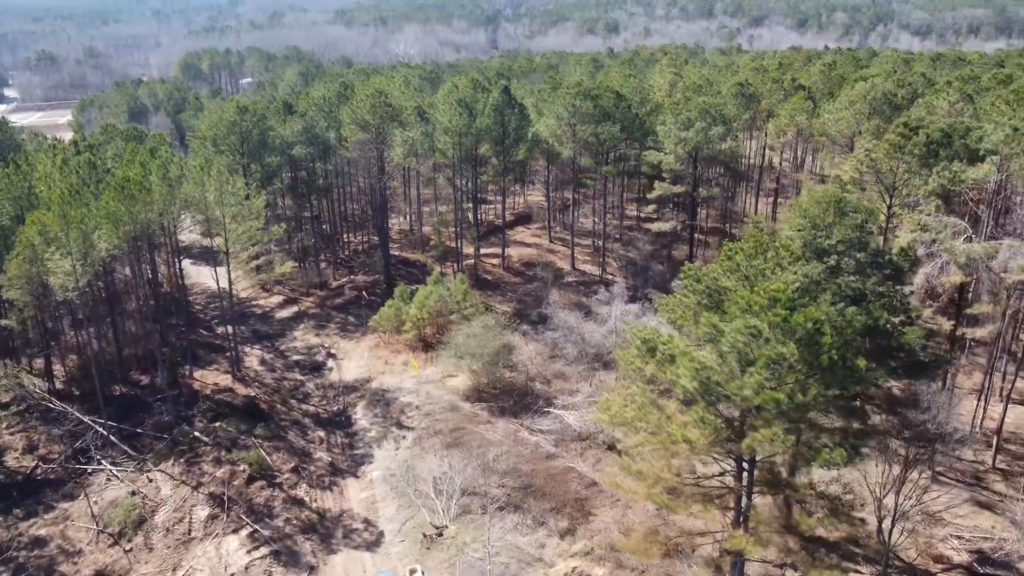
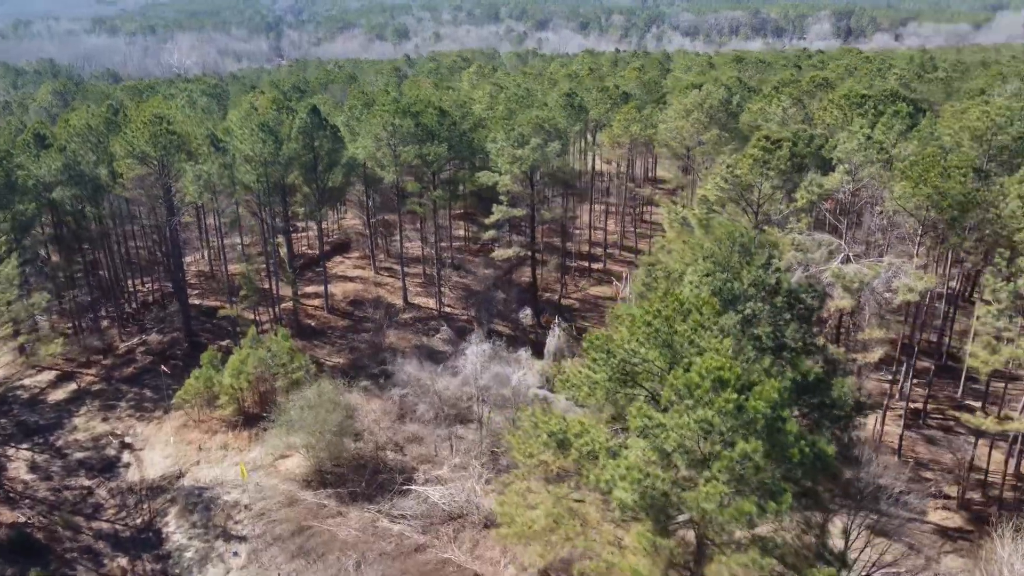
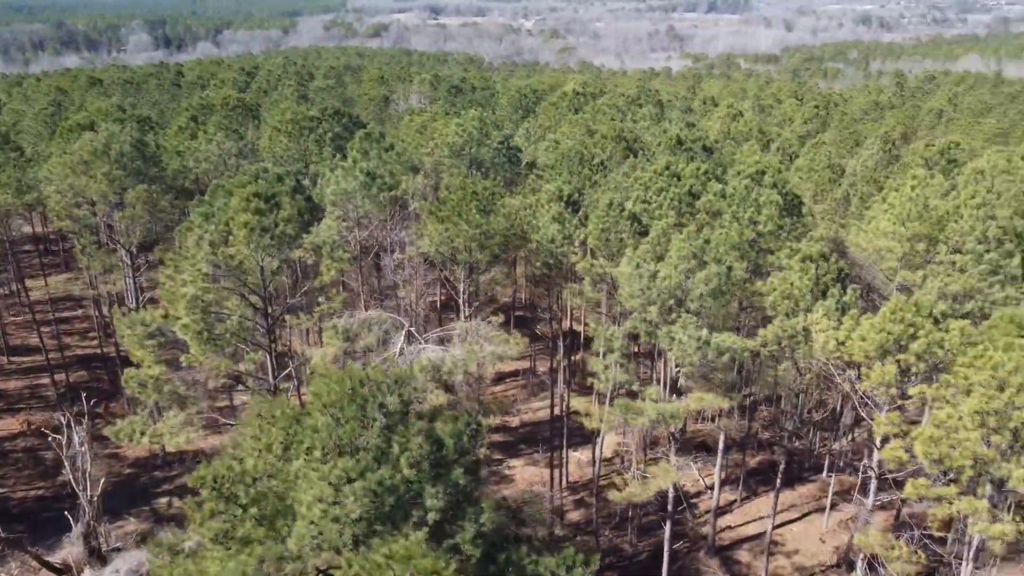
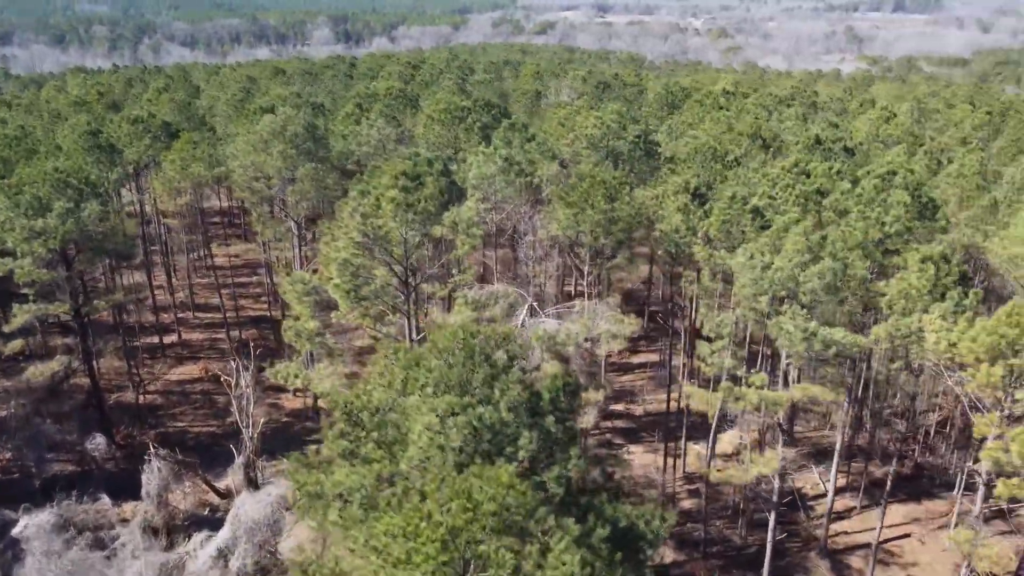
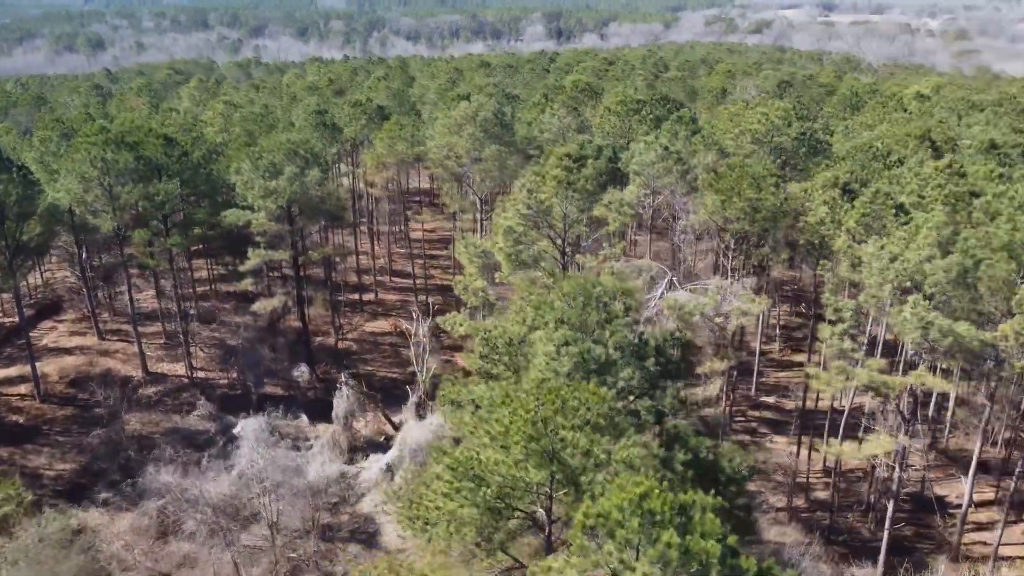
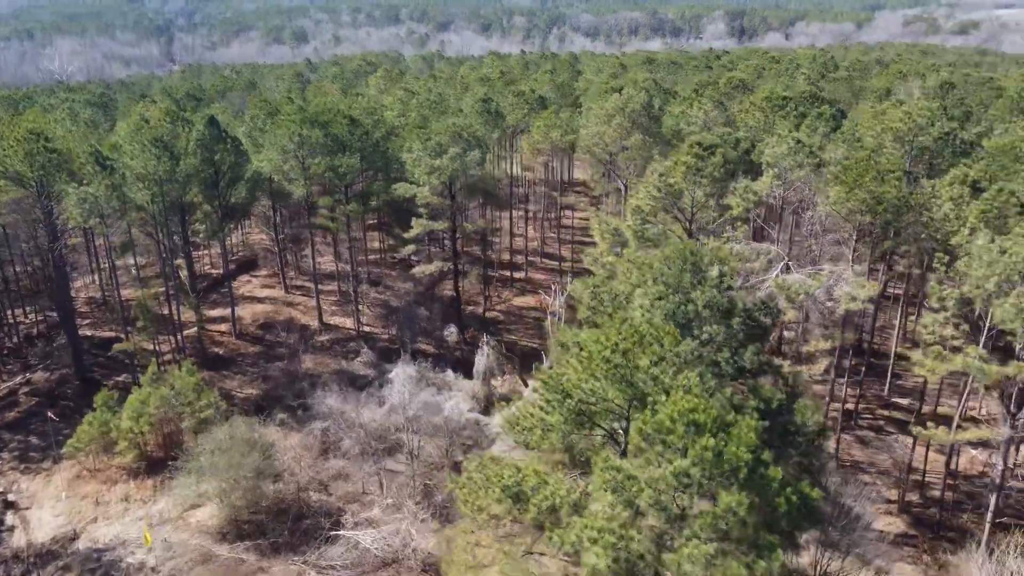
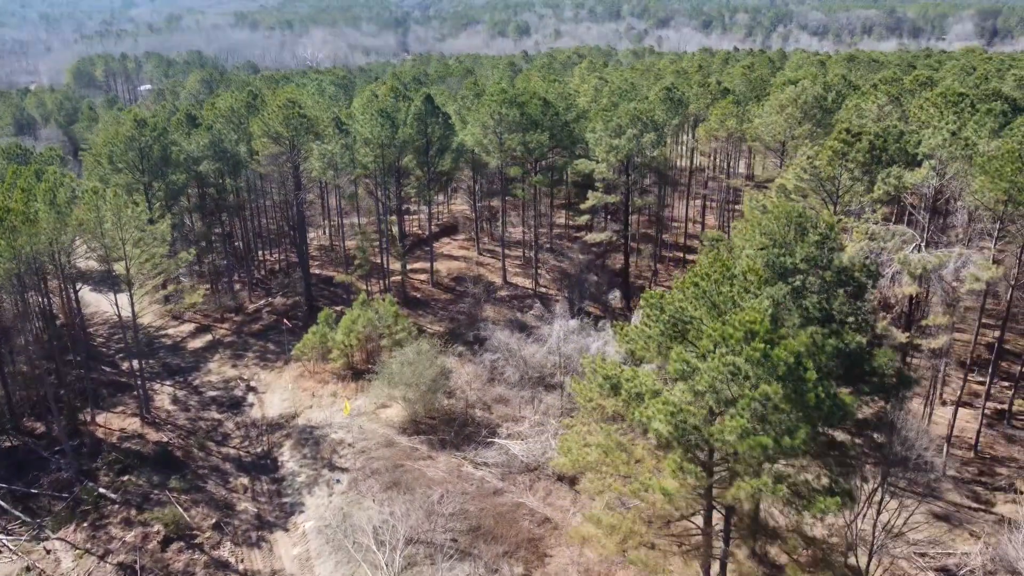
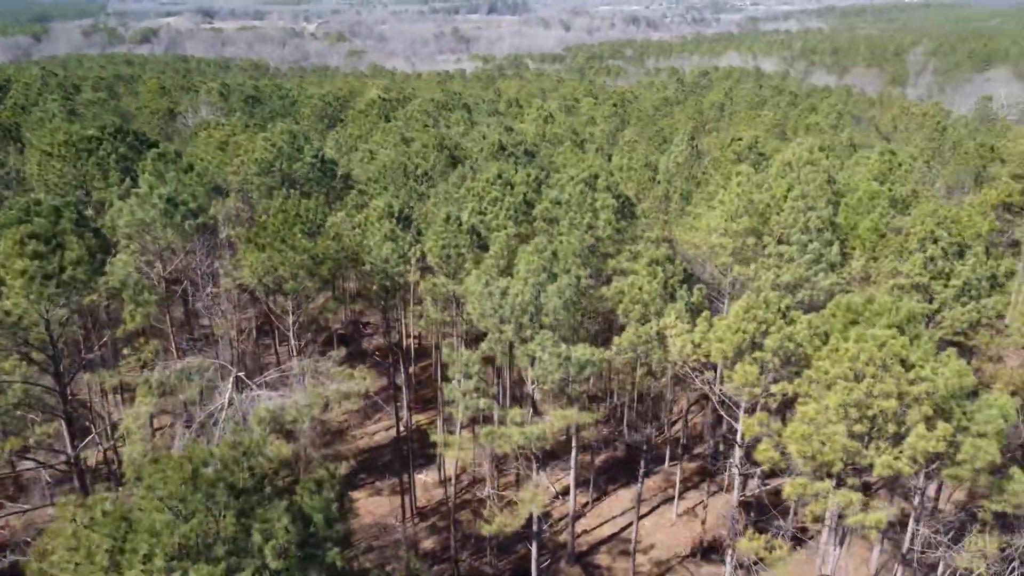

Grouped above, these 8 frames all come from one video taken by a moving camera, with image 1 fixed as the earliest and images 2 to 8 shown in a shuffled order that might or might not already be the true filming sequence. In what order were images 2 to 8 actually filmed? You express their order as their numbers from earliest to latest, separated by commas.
7, 2, 6, 5, 4, 3, 8
